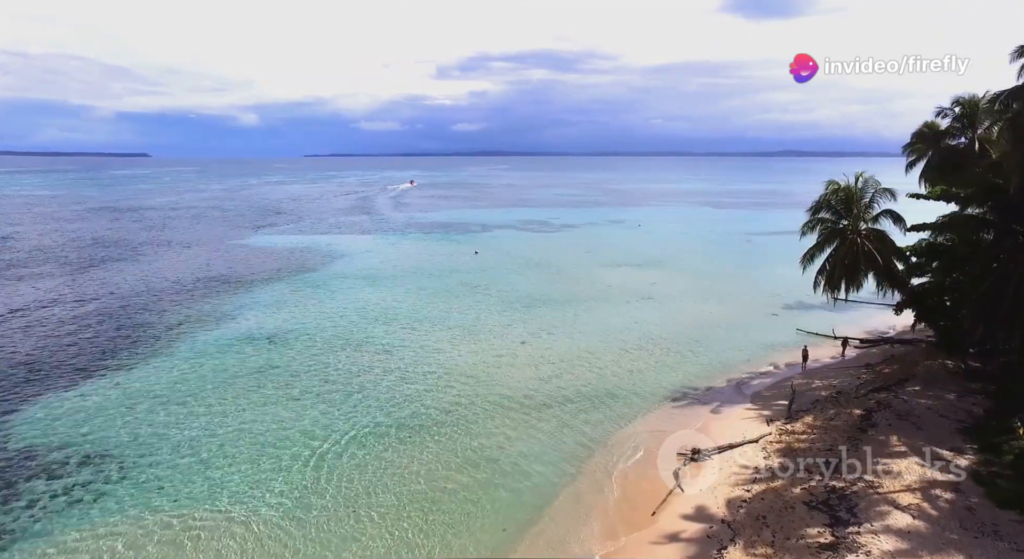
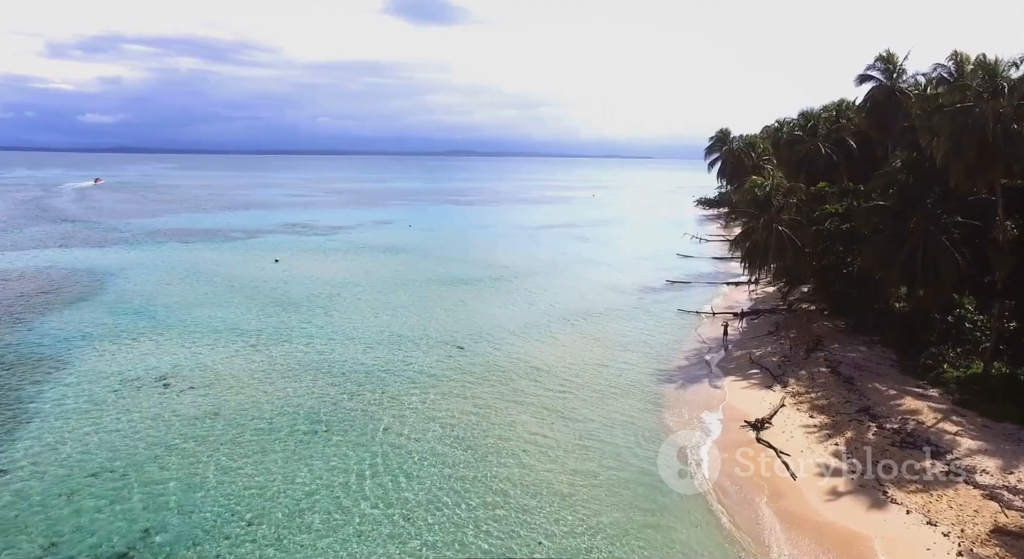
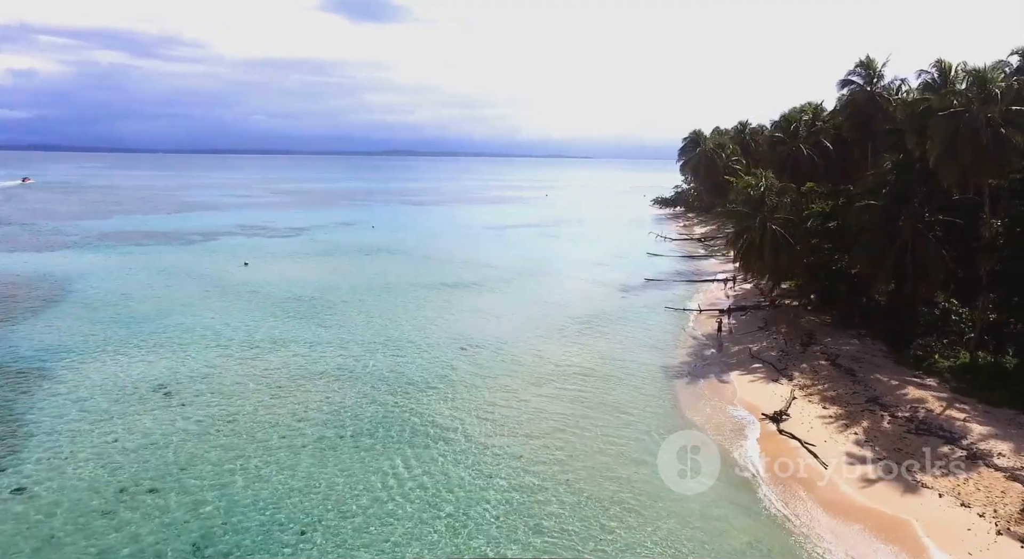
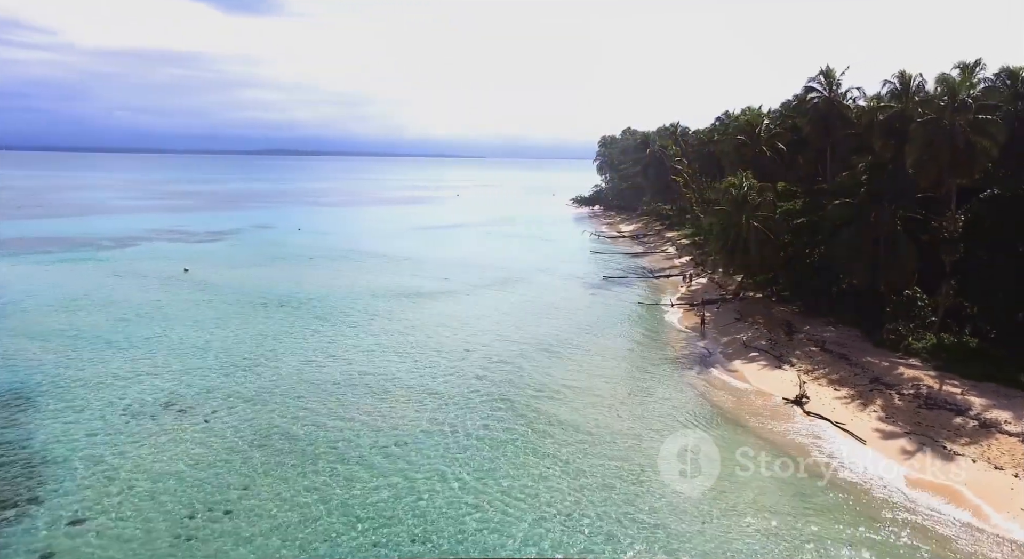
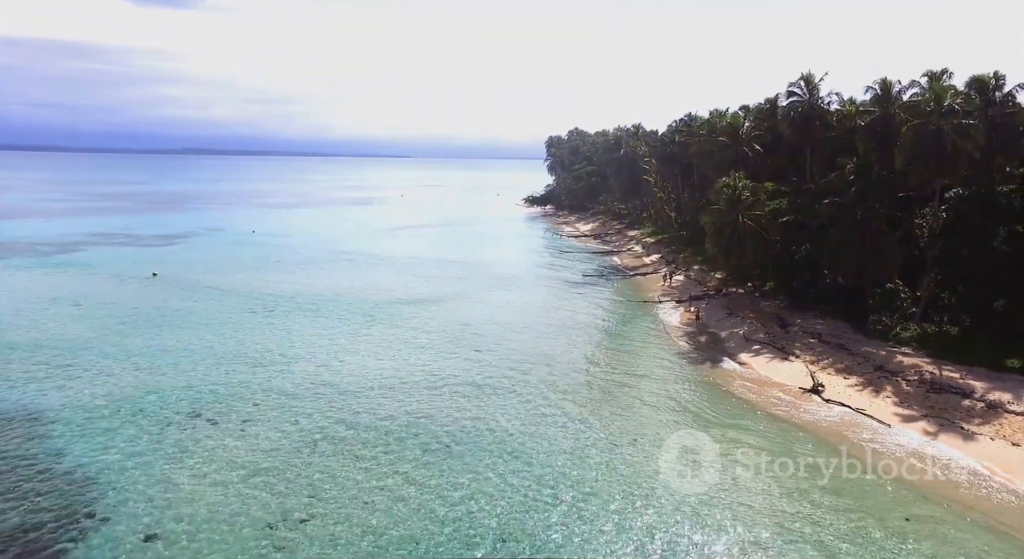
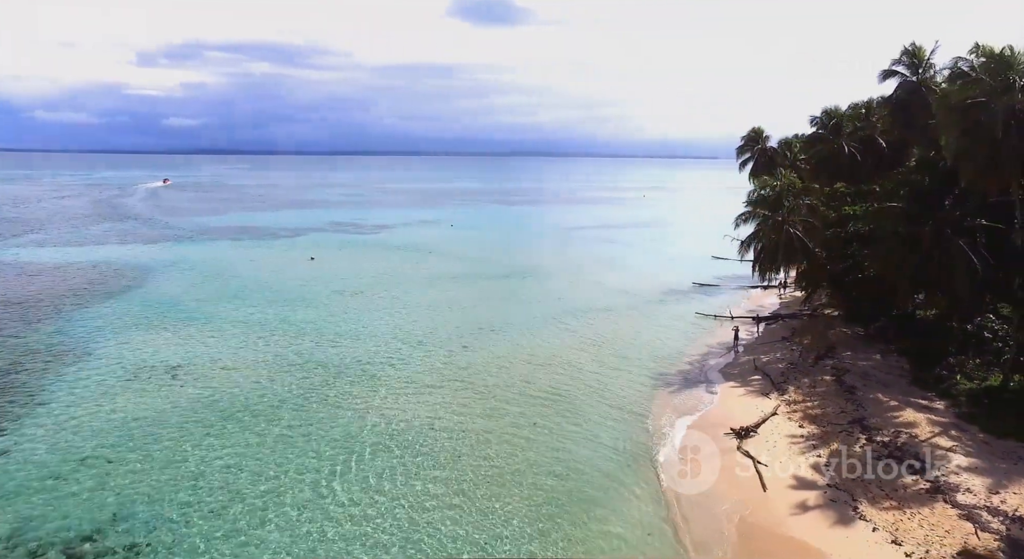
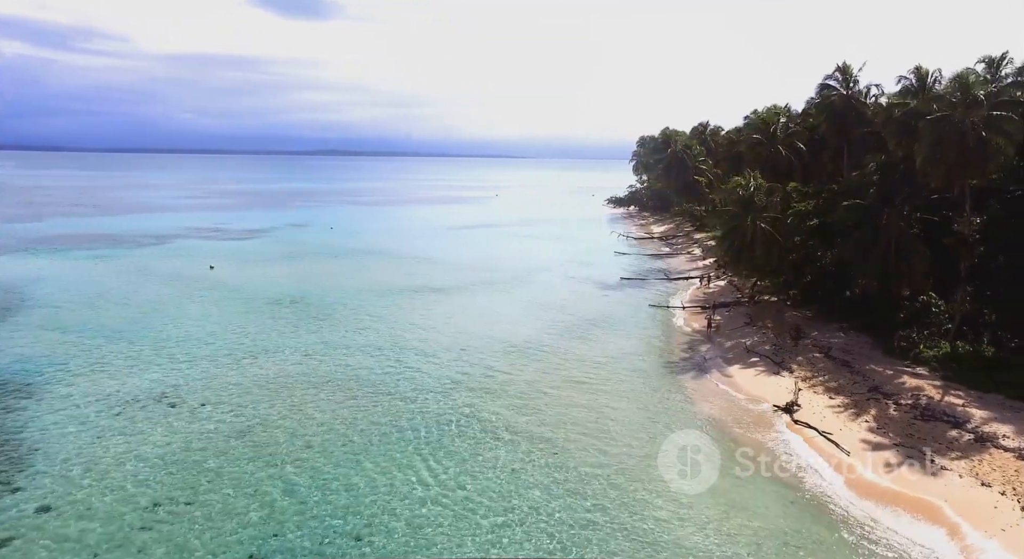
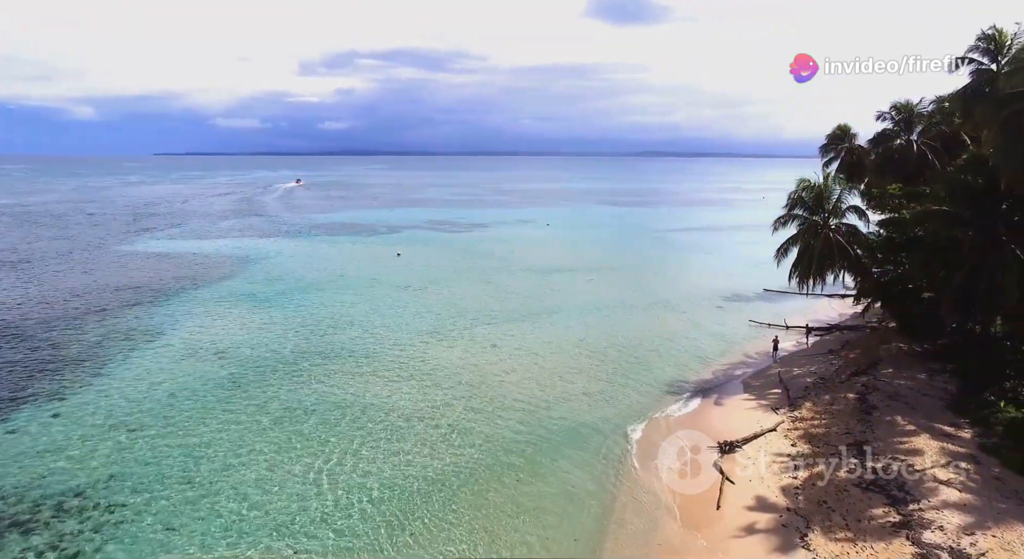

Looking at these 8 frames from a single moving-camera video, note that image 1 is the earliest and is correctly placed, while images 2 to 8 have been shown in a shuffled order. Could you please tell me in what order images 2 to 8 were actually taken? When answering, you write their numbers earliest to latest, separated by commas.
8, 6, 2, 3, 7, 4, 5
